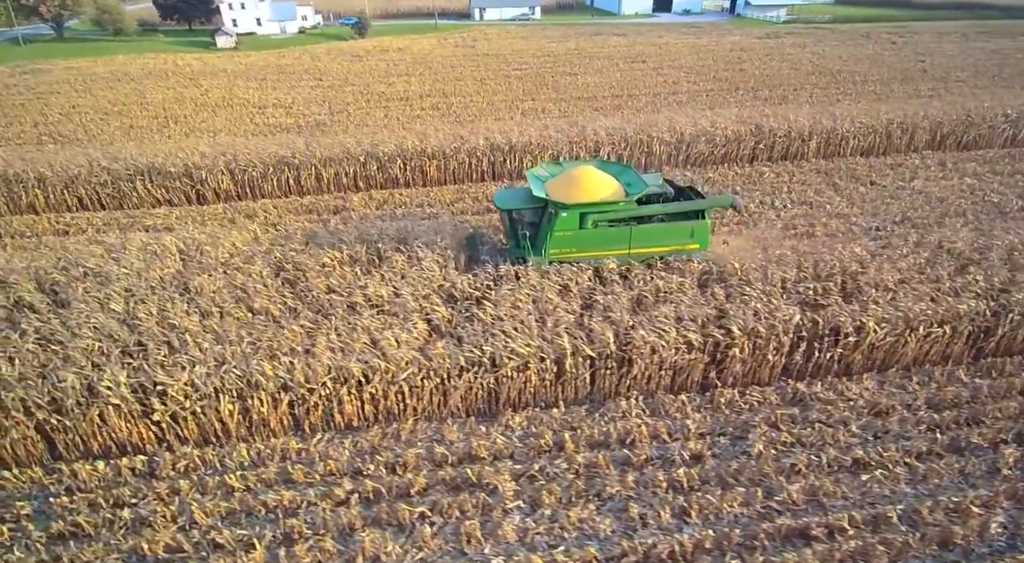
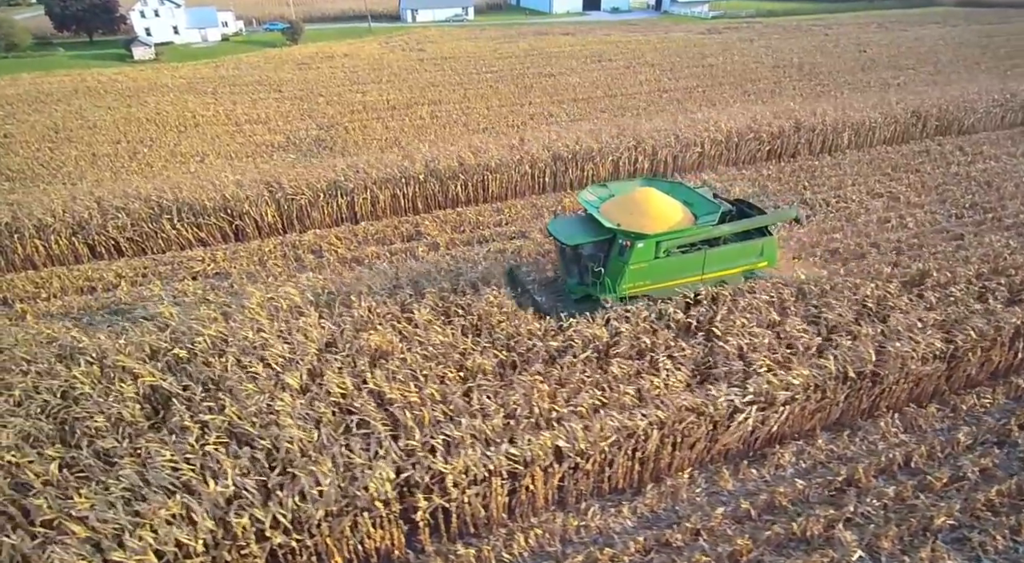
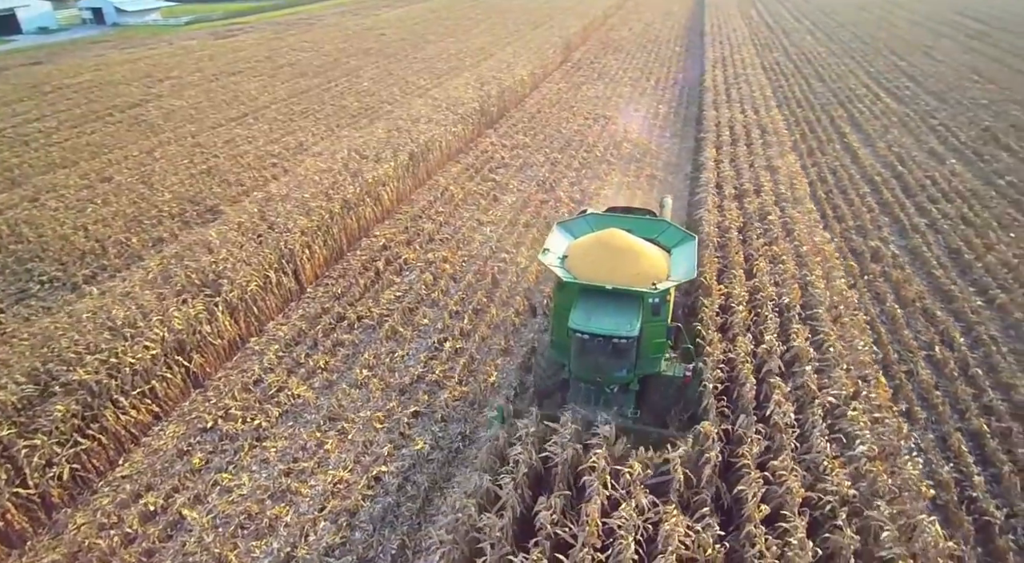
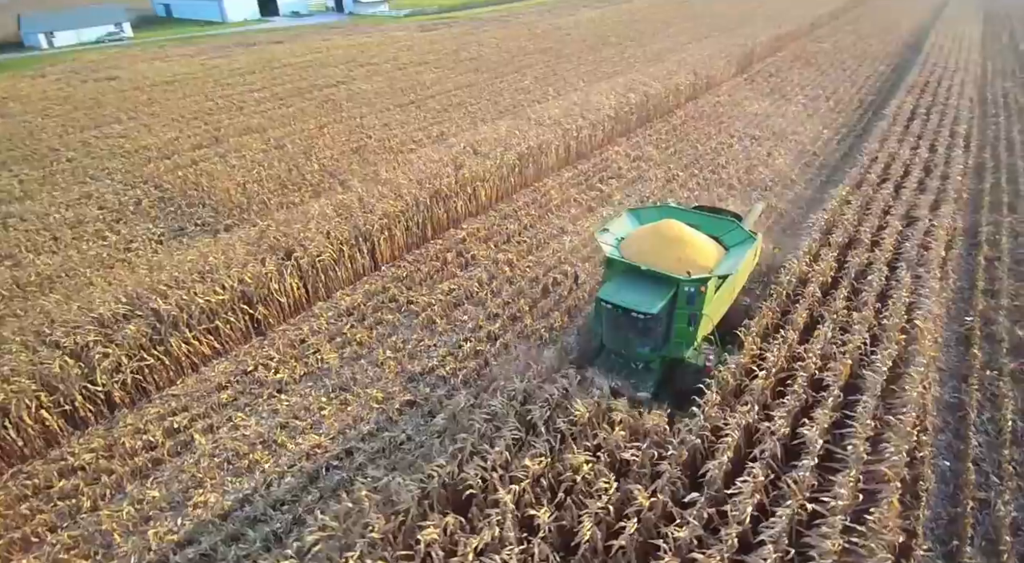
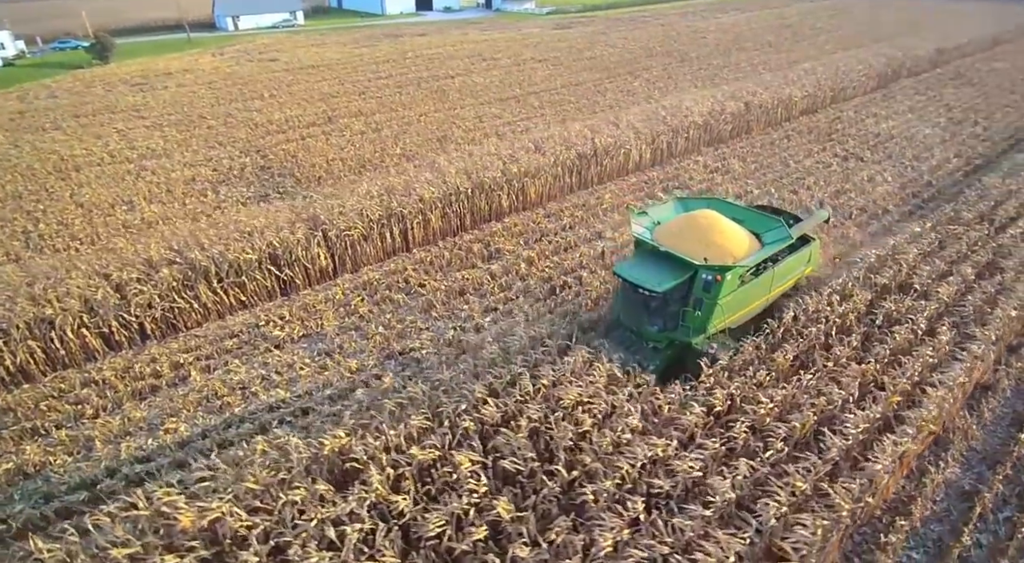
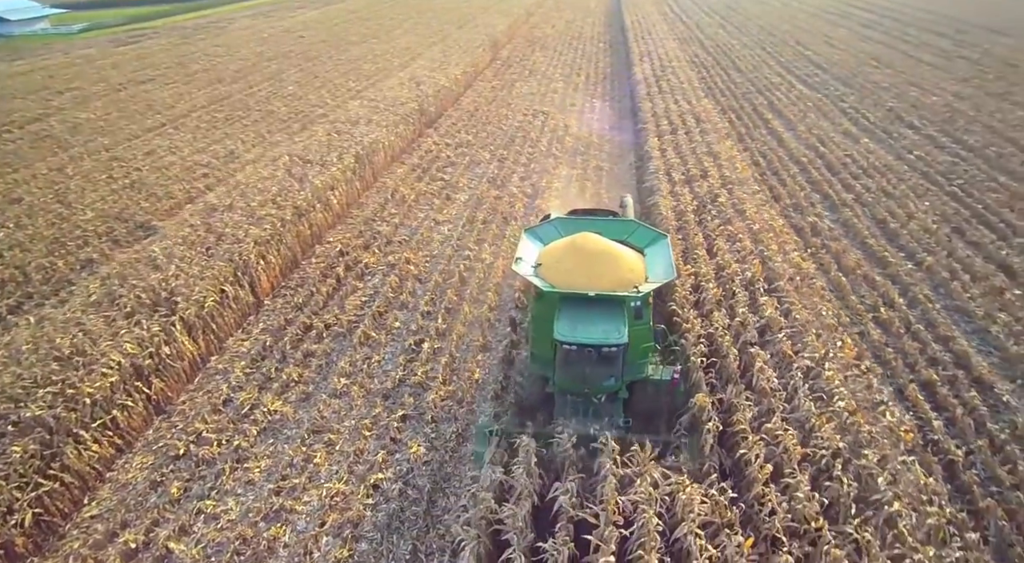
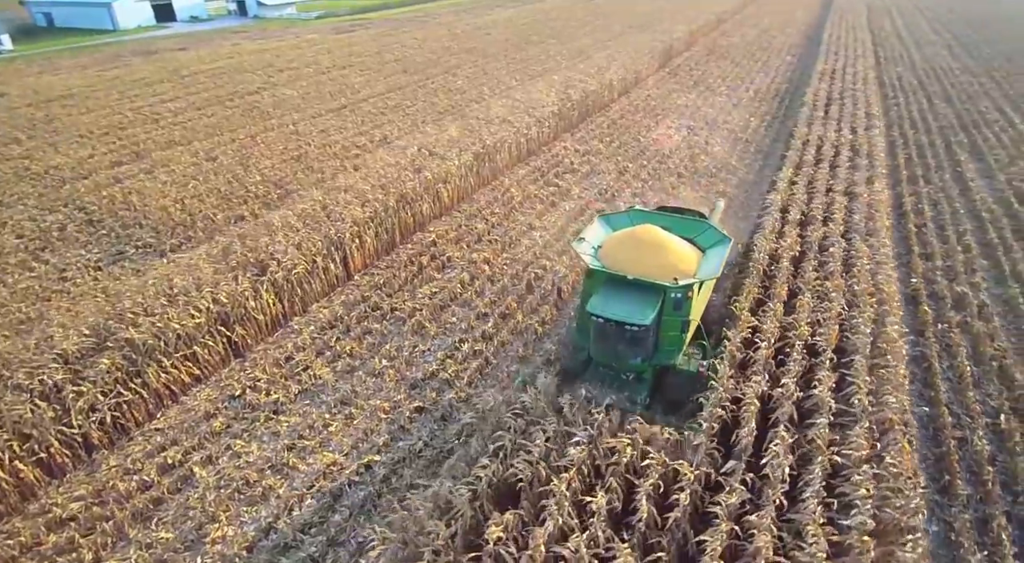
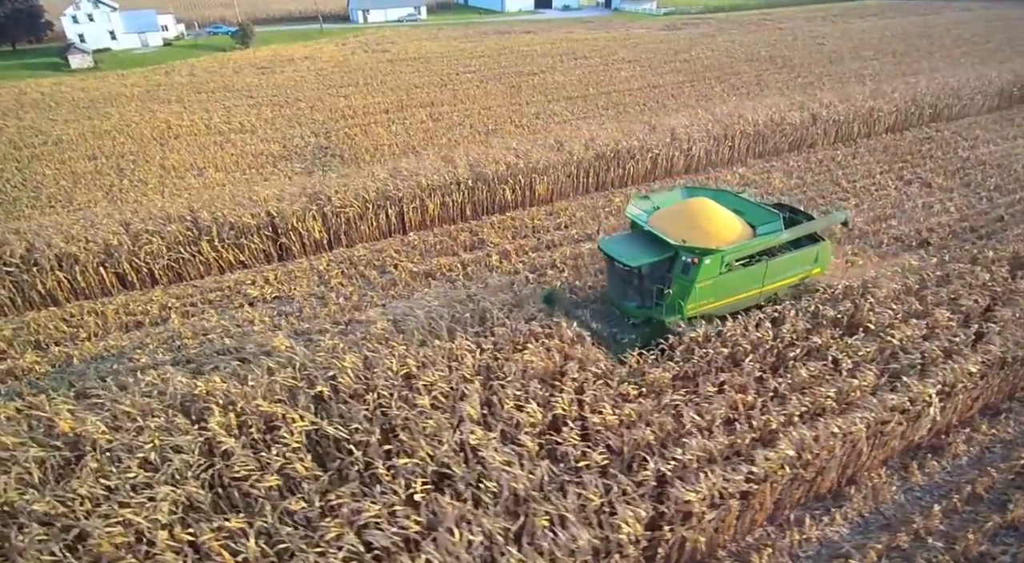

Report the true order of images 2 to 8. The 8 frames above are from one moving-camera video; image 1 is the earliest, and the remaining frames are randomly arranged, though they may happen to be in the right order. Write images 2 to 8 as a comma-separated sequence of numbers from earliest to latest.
2, 8, 5, 4, 7, 3, 6
